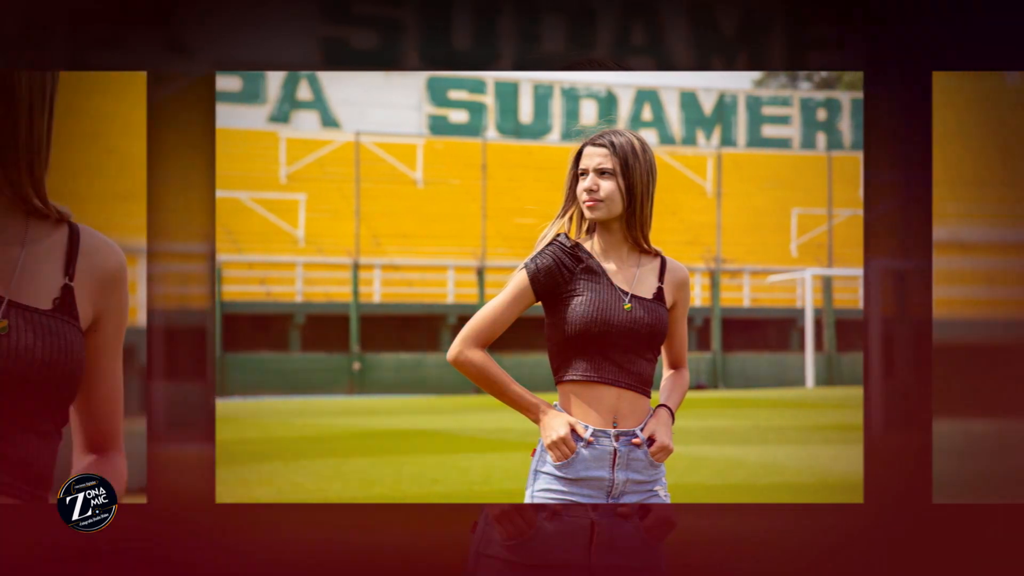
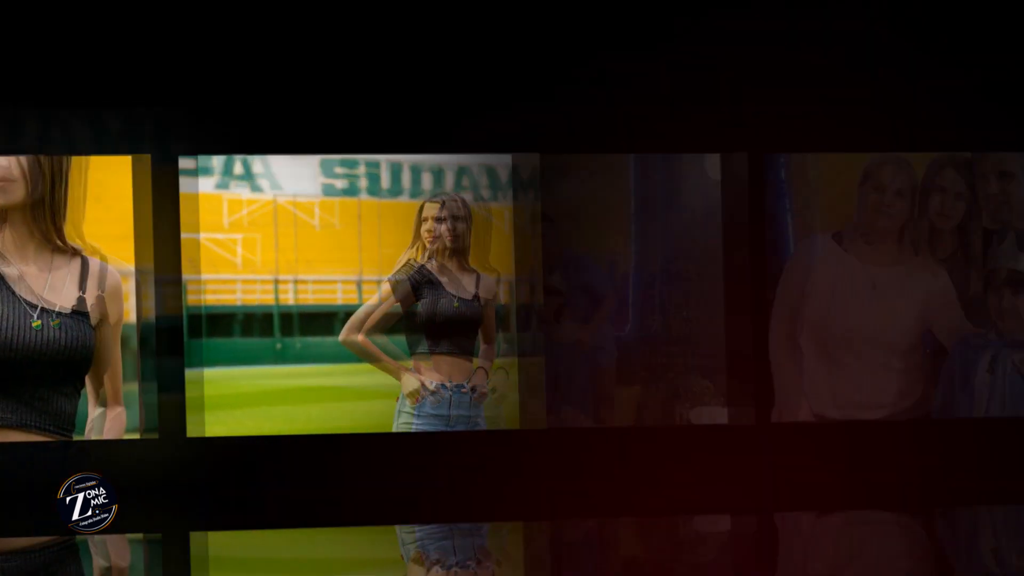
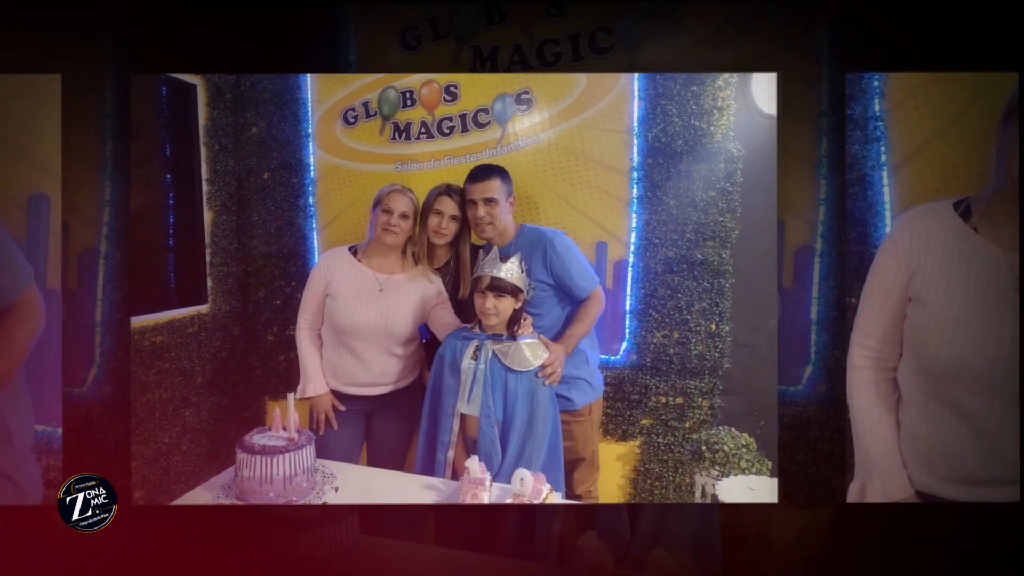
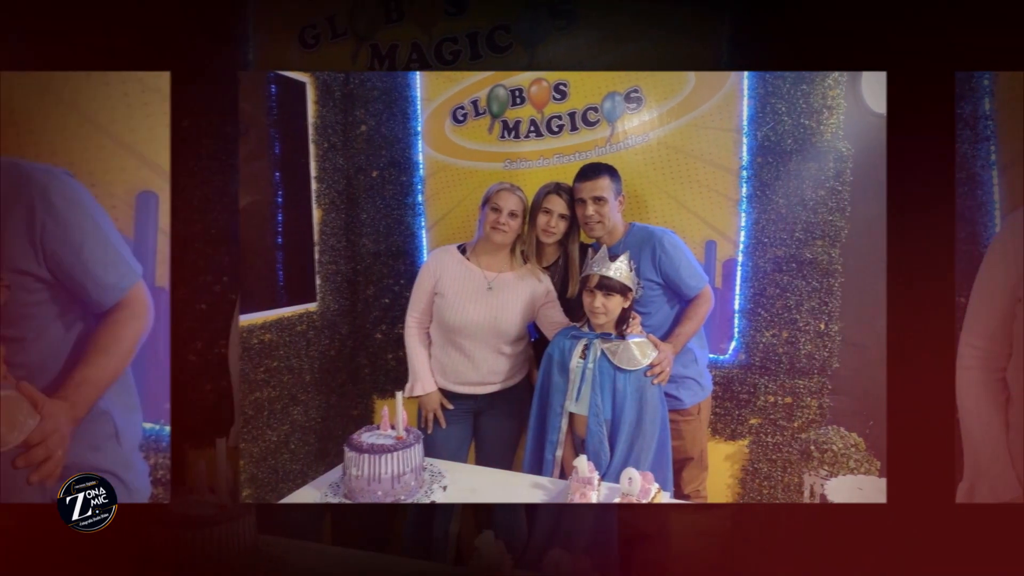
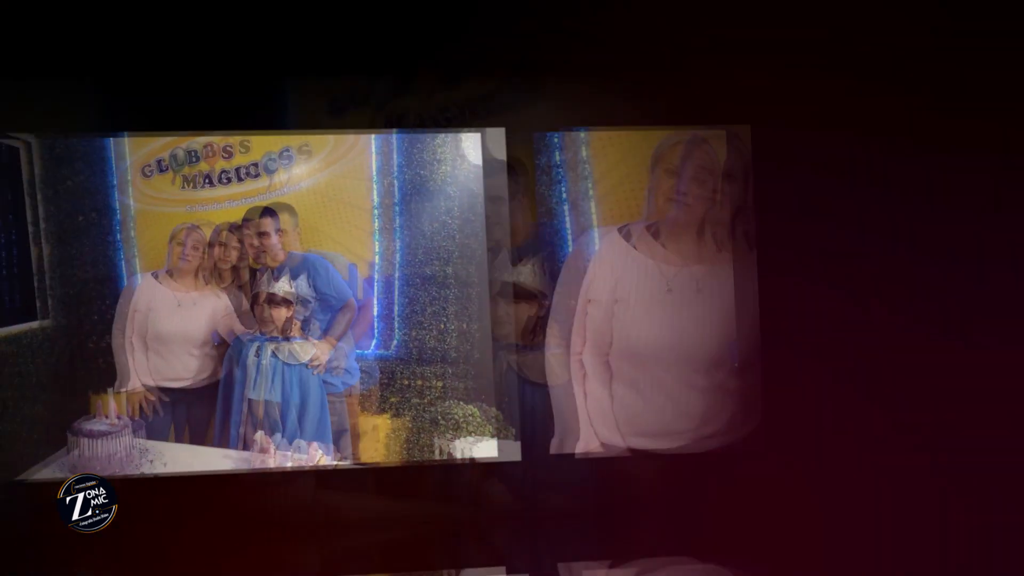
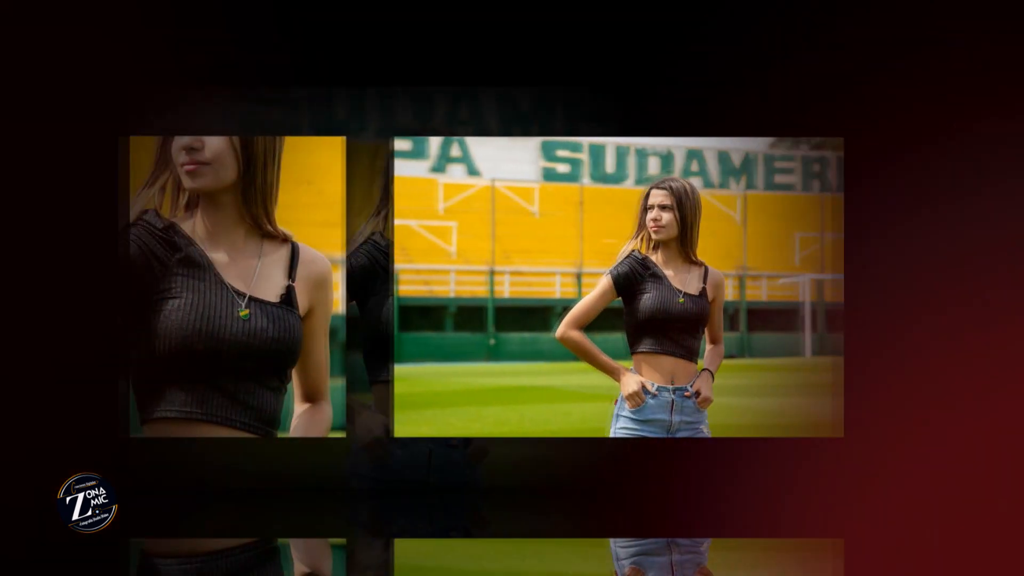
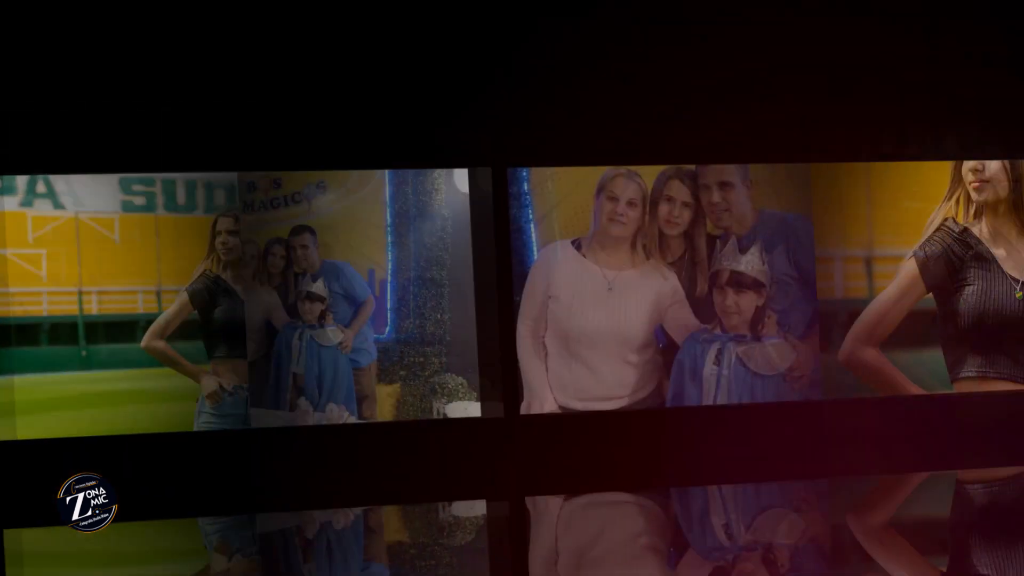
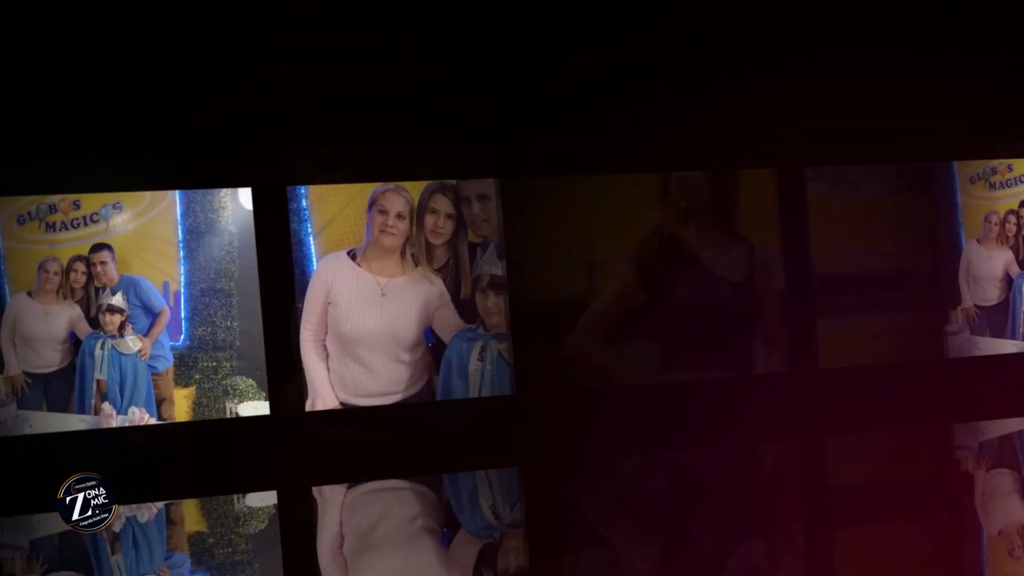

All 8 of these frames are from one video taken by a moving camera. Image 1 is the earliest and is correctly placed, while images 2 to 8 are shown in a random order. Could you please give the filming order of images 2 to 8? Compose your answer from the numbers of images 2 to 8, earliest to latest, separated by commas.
6, 2, 7, 8, 5, 3, 4
